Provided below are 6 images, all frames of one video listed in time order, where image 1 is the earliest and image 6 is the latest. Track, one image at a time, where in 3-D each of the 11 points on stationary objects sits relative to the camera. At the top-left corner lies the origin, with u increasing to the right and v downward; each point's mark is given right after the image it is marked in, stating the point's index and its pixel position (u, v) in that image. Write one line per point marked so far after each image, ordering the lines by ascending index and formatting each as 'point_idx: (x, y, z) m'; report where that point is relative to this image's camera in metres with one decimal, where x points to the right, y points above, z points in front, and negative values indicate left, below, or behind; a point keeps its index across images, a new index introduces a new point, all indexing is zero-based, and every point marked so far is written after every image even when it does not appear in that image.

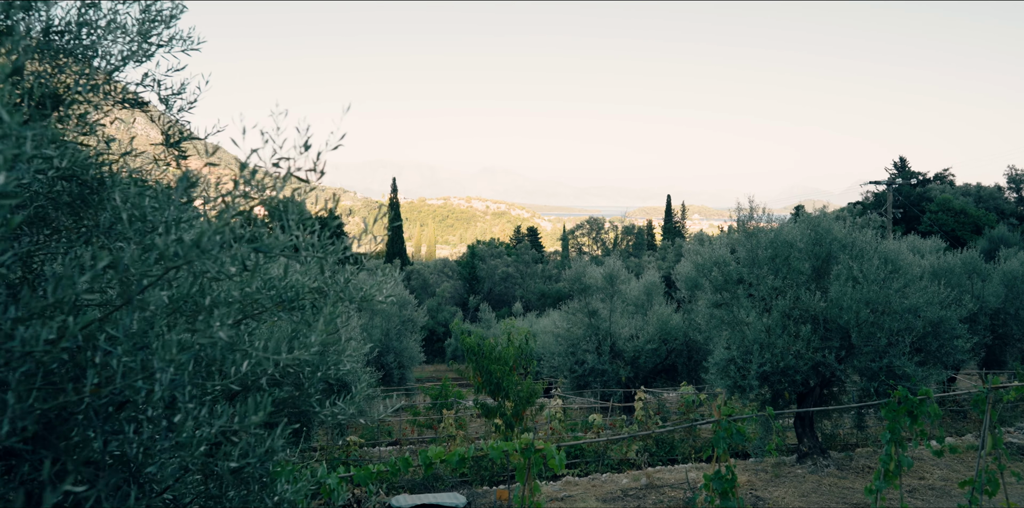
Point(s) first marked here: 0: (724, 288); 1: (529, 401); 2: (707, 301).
0: (+5.0, -0.8, +12.9) m
1: (+0.4, -2.8, +9.9) m
2: (+4.6, -1.2, +13.0) m
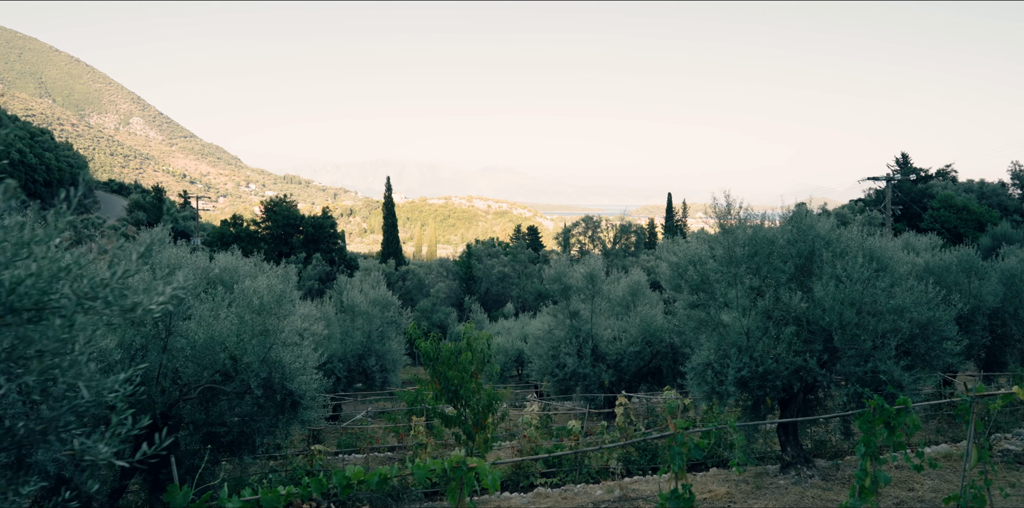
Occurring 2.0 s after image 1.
0: (+4.2, -0.8, +12.2) m
1: (-0.3, -2.8, +9.3) m
2: (+3.9, -1.2, +12.4) m
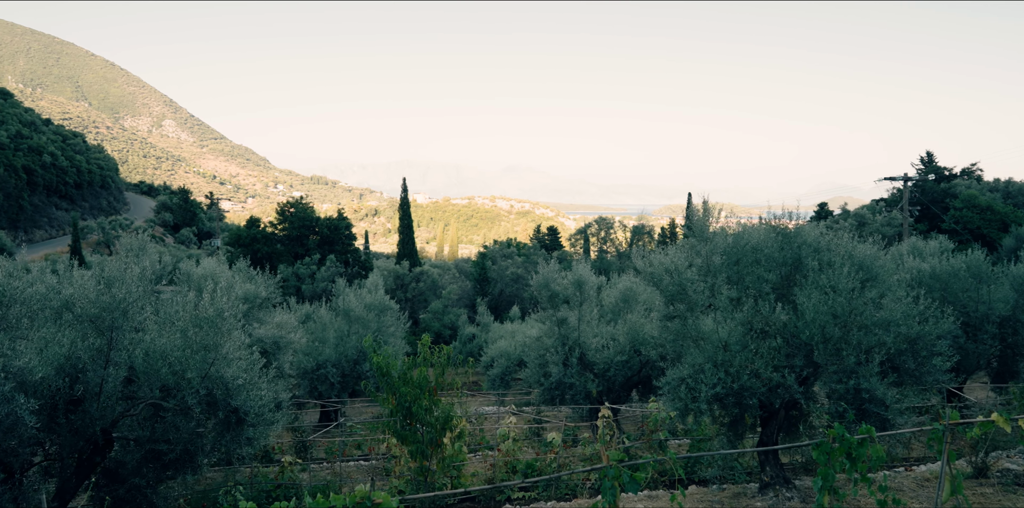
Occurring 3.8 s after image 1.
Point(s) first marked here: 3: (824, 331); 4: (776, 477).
0: (+3.6, -1.0, +11.7) m
1: (-1.1, -3.0, +9.0) m
2: (+3.3, -1.3, +11.9) m
3: (+5.8, -1.4, +9.9) m
4: (+5.4, -4.5, +10.8) m
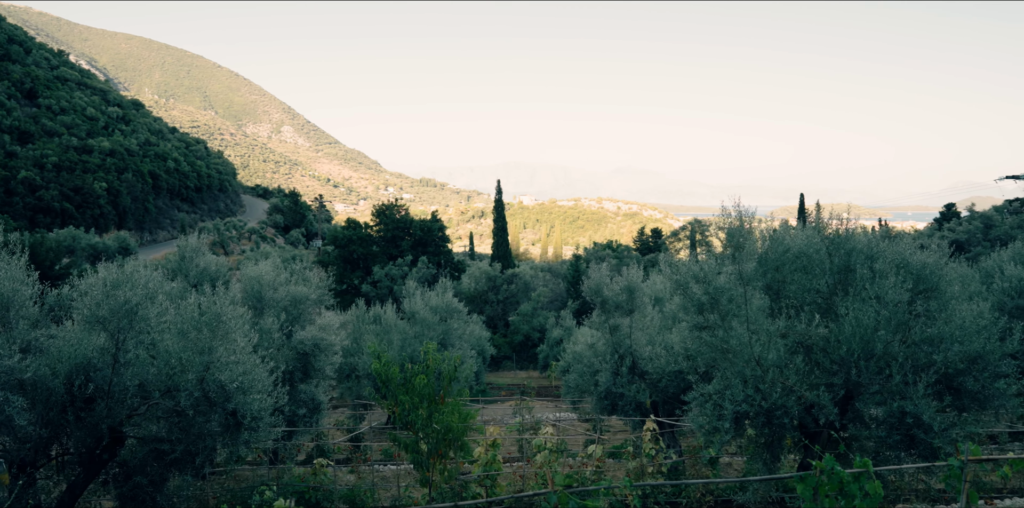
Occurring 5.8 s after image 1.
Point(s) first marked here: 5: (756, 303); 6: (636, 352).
0: (+4.0, -1.1, +11.0) m
1: (-1.1, -3.0, +9.1) m
2: (+3.8, -1.5, +11.3) m
3: (+5.9, -1.6, +8.8) m
4: (+5.6, -4.7, +9.8) m
5: (+4.7, -0.9, +10.2) m
6: (+3.8, -3.0, +16.6) m
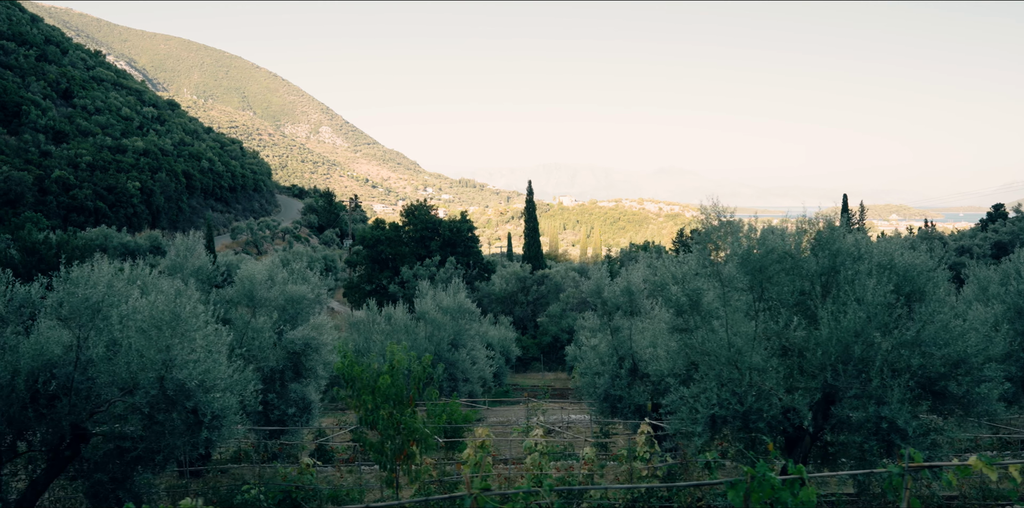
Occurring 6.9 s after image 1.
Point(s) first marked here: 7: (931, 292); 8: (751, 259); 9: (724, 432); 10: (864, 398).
0: (+3.7, -1.1, +10.9) m
1: (-1.6, -3.0, +9.3) m
2: (+3.4, -1.5, +11.2) m
3: (+5.3, -1.6, +8.6) m
4: (+5.1, -4.7, +9.6) m
5: (+4.2, -1.0, +10.0) m
6: (+3.7, -3.0, +16.5) m
7: (+7.1, -0.7, +8.9) m
8: (+4.7, -0.1, +10.4) m
9: (+3.9, -3.1, +9.5) m
10: (+5.6, -2.3, +8.5) m
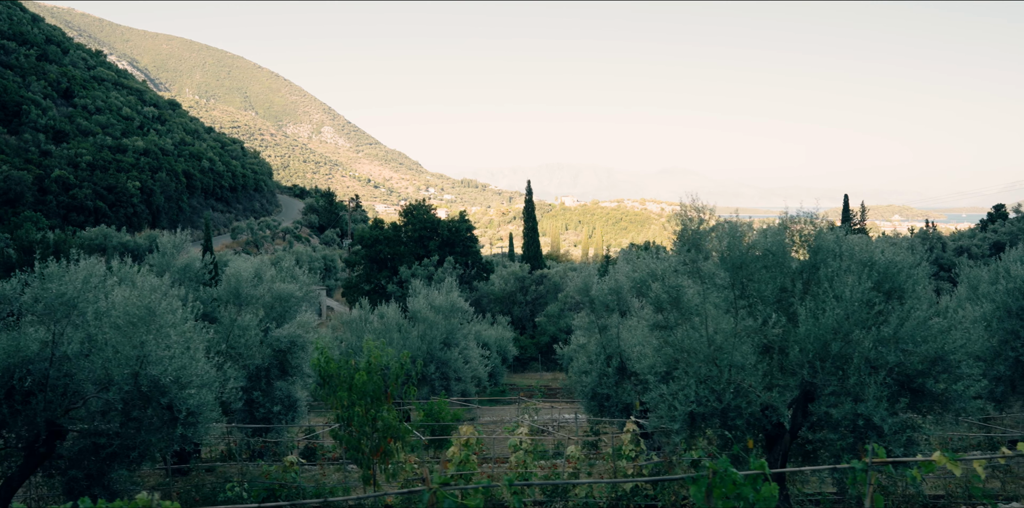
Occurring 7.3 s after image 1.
0: (+3.4, -1.1, +11.0) m
1: (-1.9, -3.0, +9.5) m
2: (+3.1, -1.4, +11.3) m
3: (+5.1, -1.6, +8.8) m
4: (+4.9, -4.7, +9.7) m
5: (+4.0, -0.9, +10.2) m
6: (+3.5, -3.0, +16.7) m
7: (+6.8, -0.7, +9.1) m
8: (+4.4, -0.1, +10.6) m
9: (+3.7, -3.1, +9.7) m
10: (+5.3, -2.3, +8.6) m
